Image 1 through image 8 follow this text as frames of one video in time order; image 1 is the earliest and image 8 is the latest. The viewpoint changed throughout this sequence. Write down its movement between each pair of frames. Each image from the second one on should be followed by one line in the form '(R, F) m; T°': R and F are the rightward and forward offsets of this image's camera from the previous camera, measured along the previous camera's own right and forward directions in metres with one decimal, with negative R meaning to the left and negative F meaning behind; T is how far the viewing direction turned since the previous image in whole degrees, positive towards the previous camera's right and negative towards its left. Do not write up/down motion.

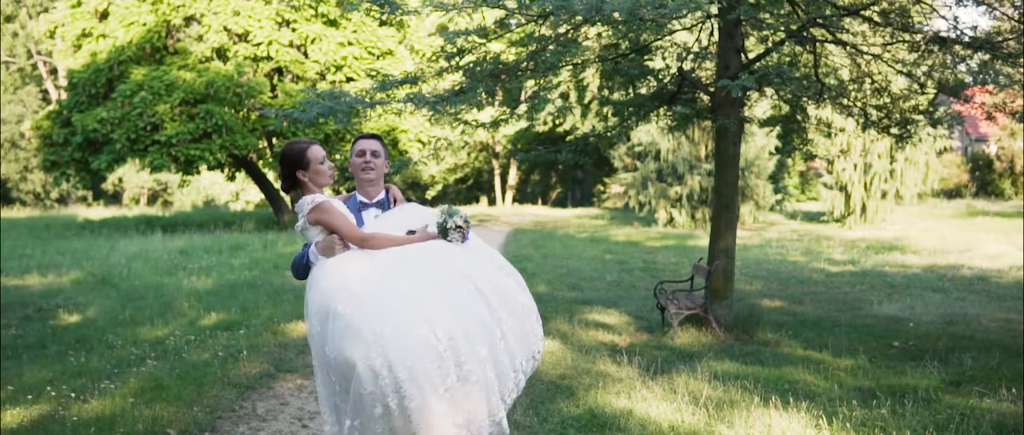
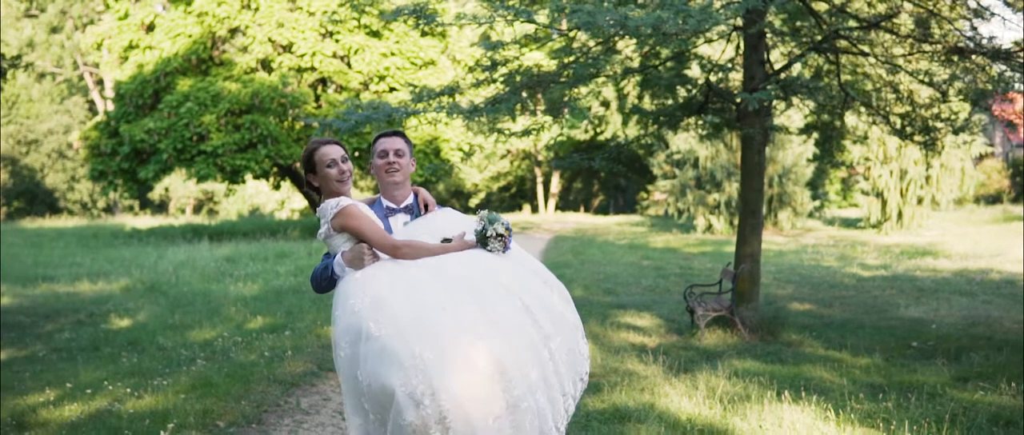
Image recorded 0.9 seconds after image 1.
(+0.1, -0.4) m; -3°
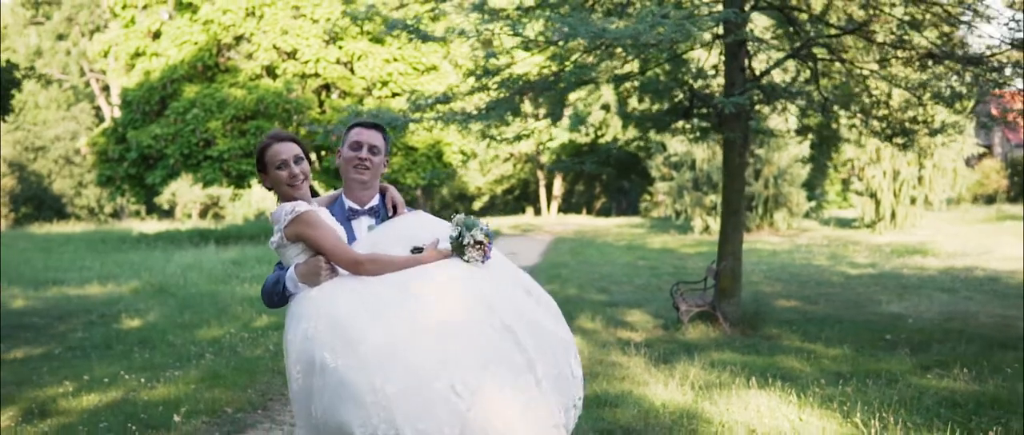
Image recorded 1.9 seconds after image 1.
(+0.1, -0.4) m; 0°
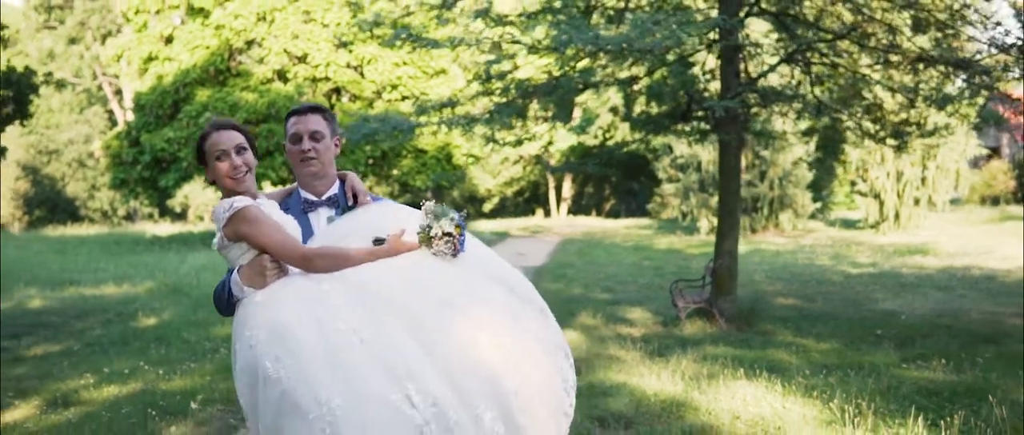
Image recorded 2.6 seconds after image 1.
(+0.1, -0.3) m; -1°
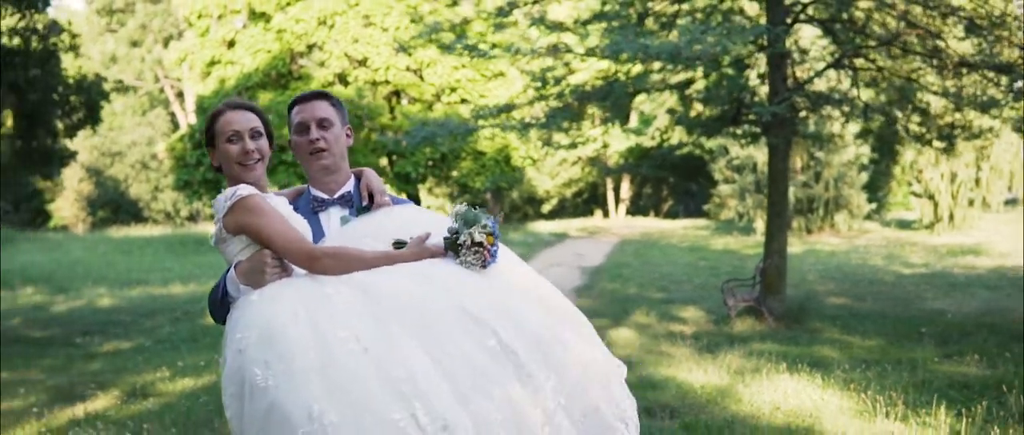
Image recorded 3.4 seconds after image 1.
(0.0, -0.5) m; -3°
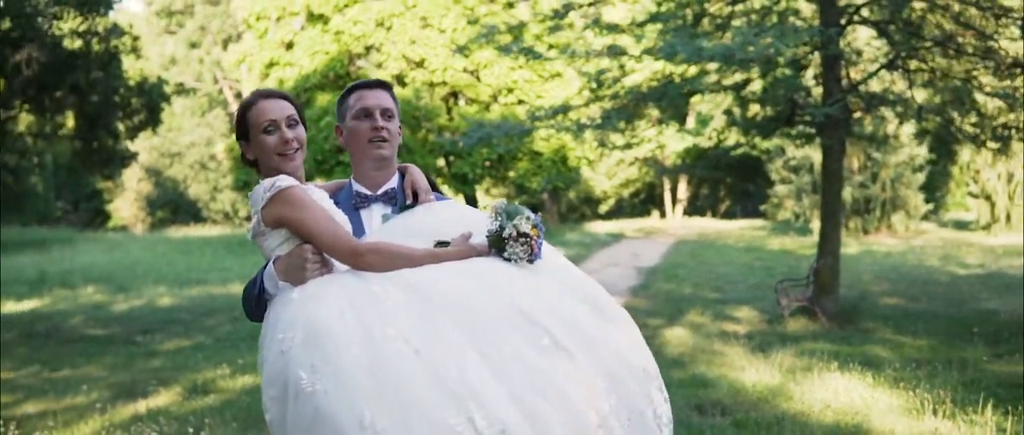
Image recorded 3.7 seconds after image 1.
(0.0, -0.2) m; -3°
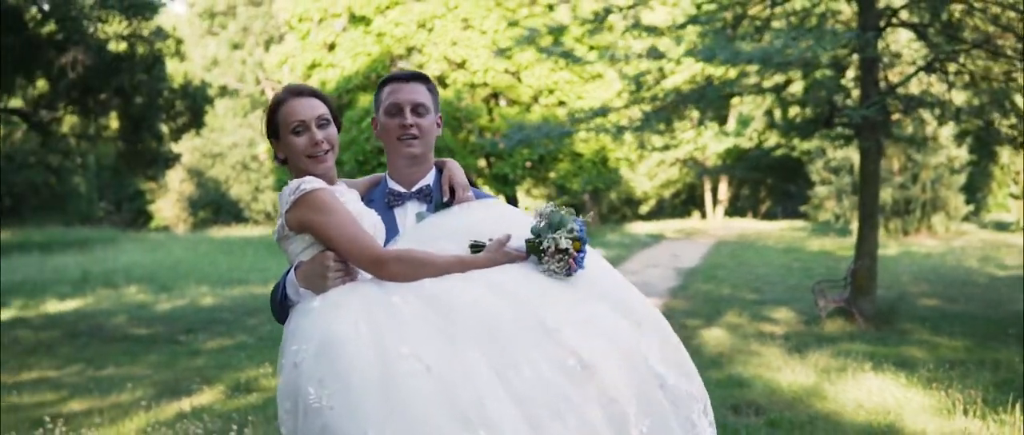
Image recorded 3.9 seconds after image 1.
(0.0, -0.2) m; -2°
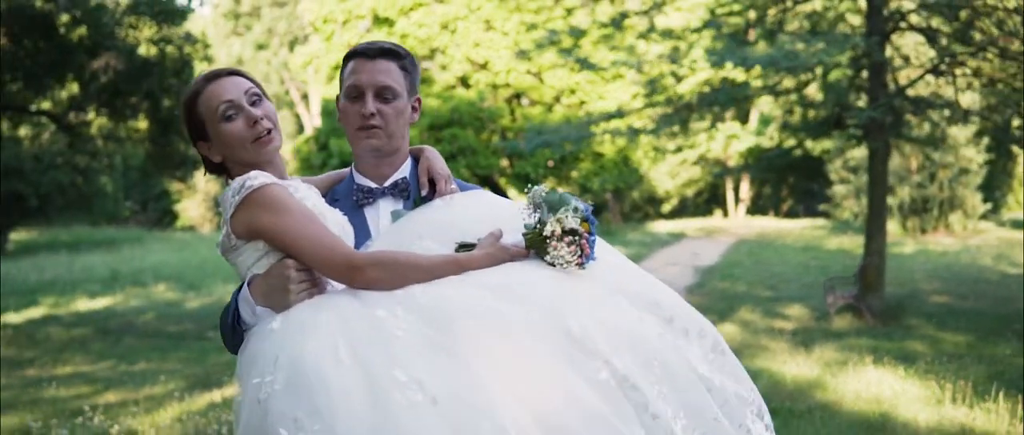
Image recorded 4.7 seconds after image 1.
(+0.1, -0.3) m; -1°
